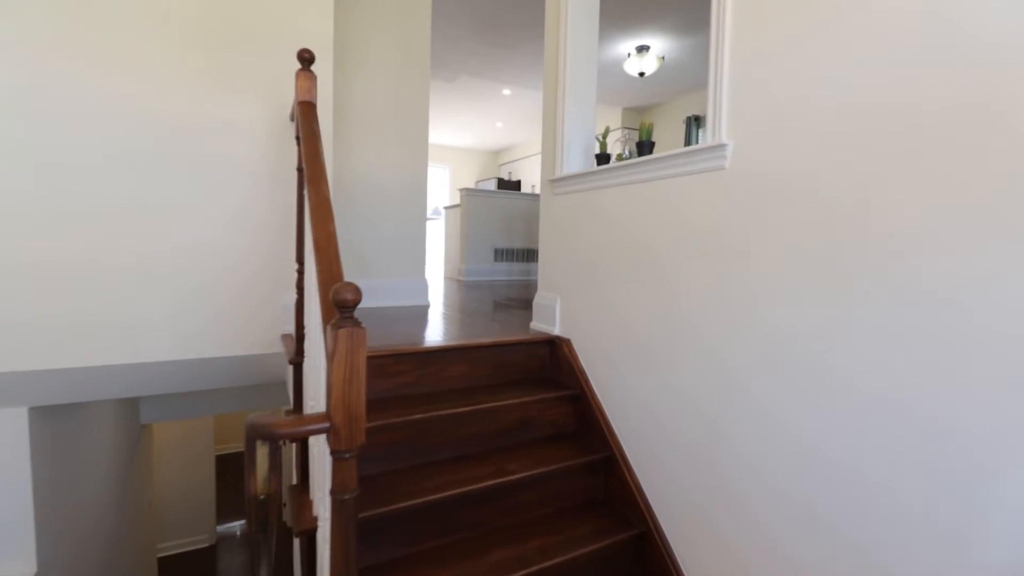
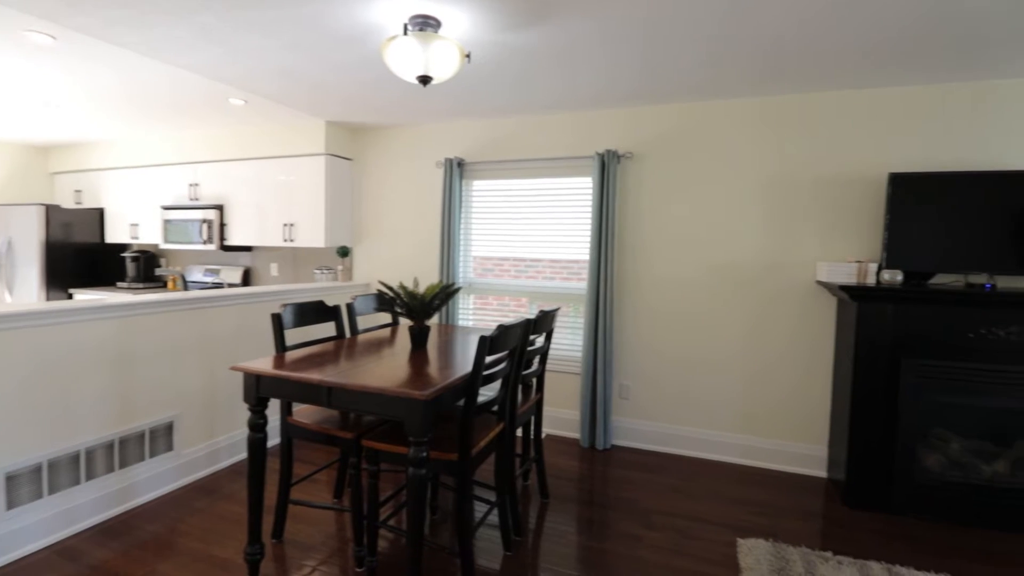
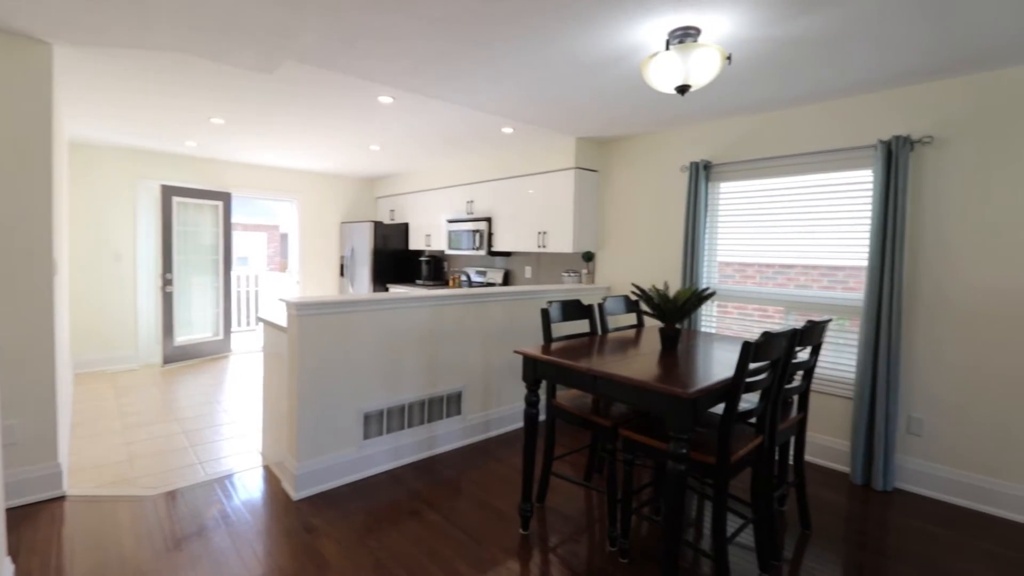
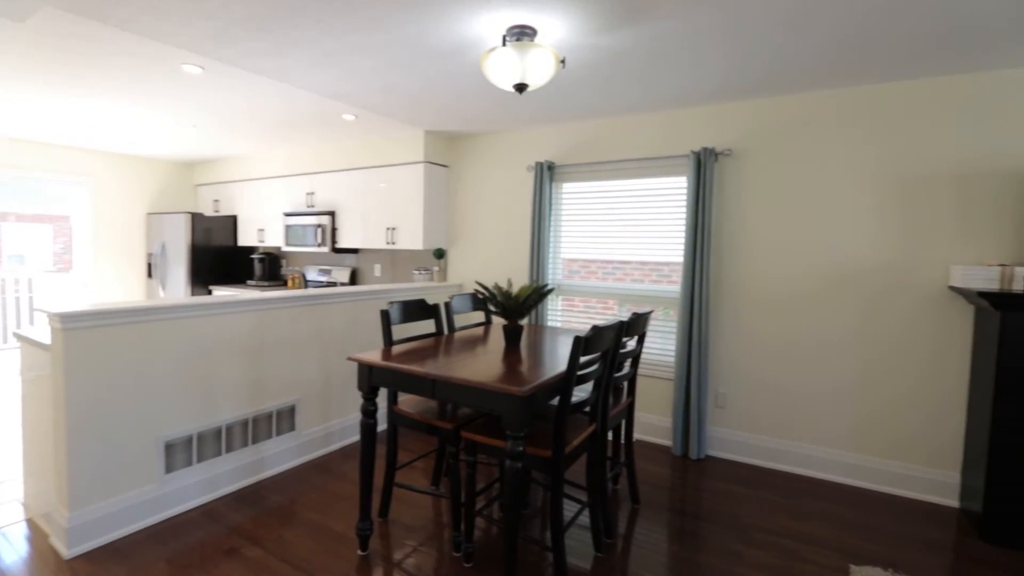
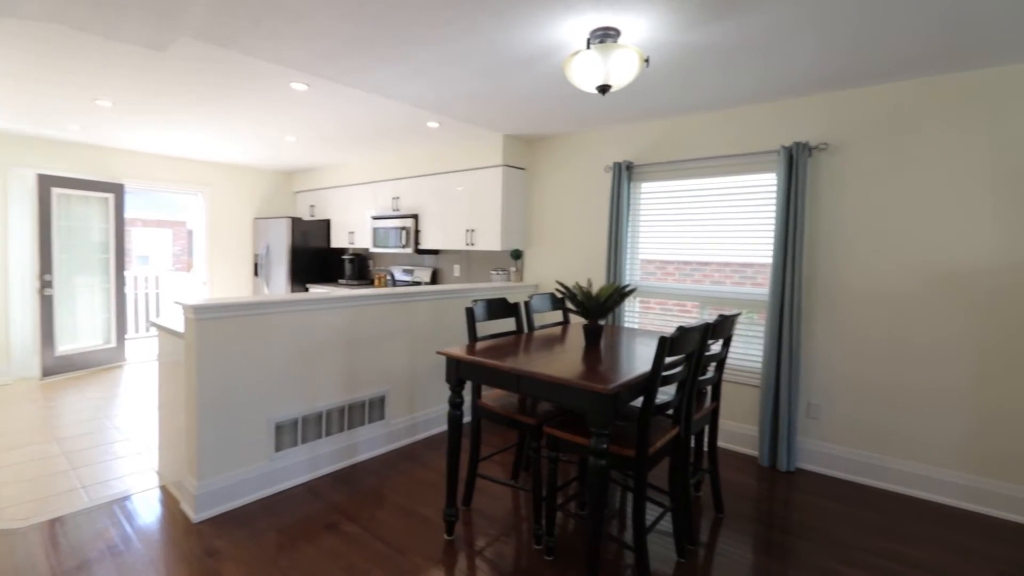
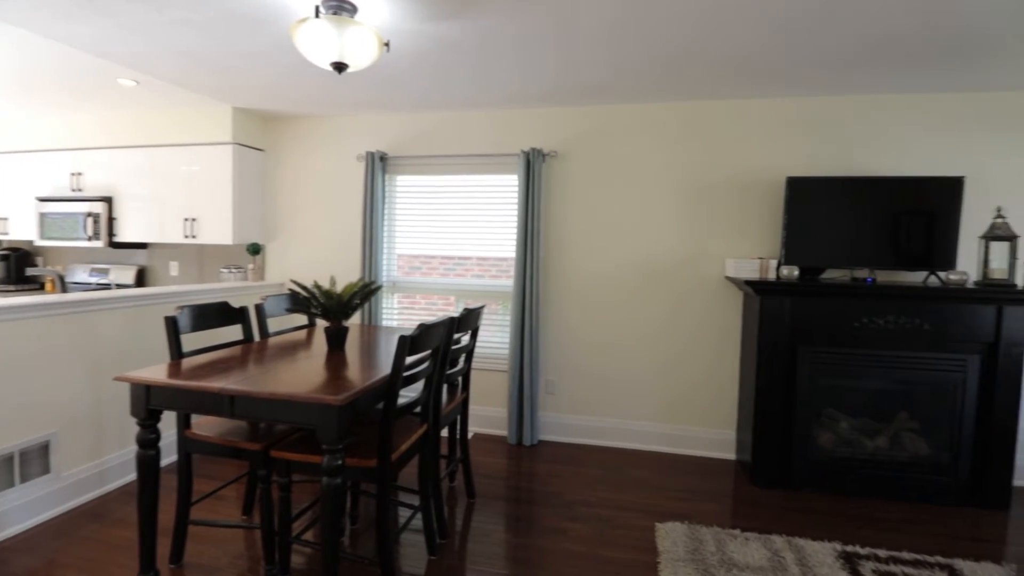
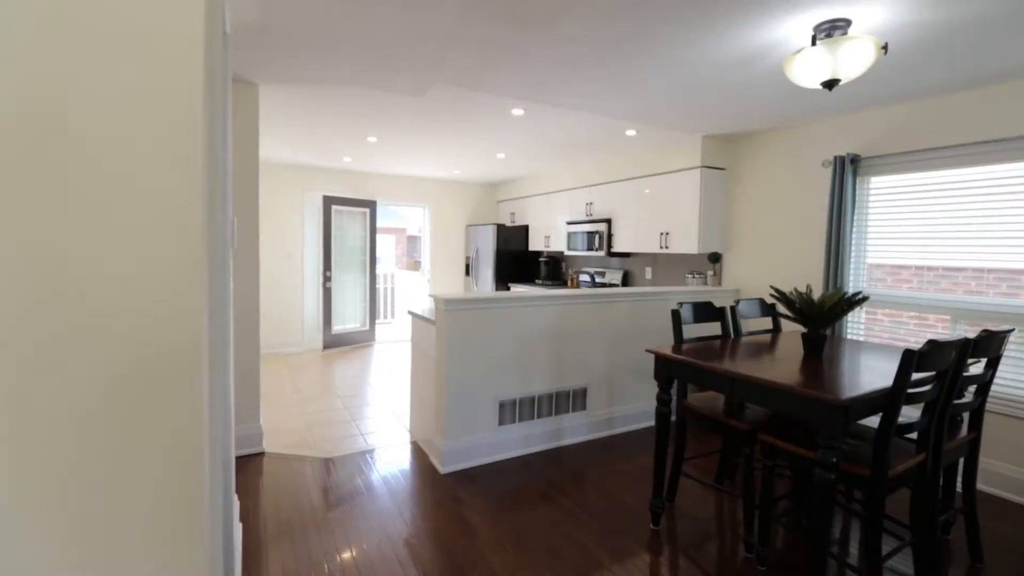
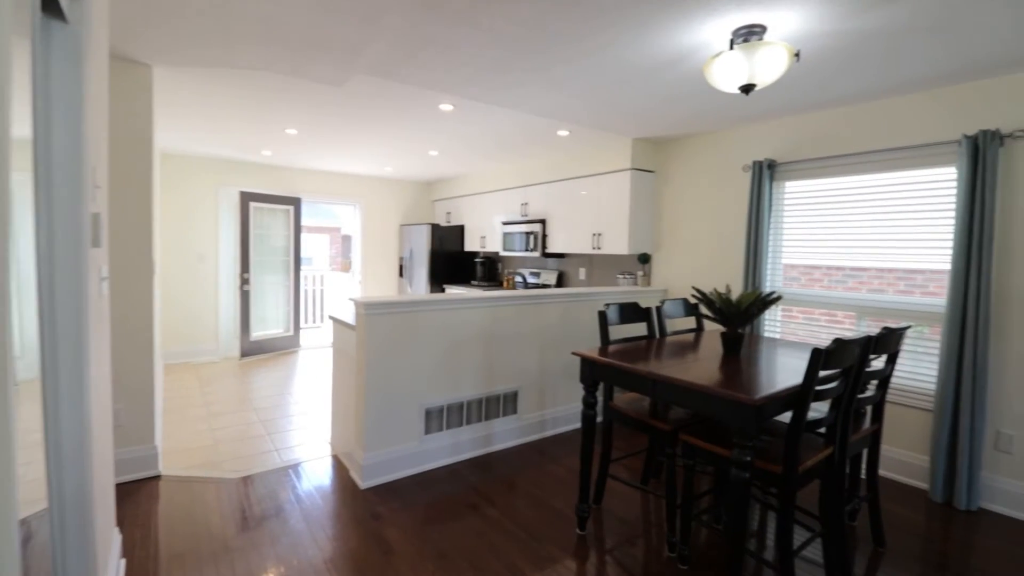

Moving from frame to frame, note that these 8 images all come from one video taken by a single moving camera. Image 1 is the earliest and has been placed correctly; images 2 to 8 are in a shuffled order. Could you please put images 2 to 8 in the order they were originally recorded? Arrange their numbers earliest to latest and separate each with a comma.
7, 8, 3, 5, 4, 2, 6
